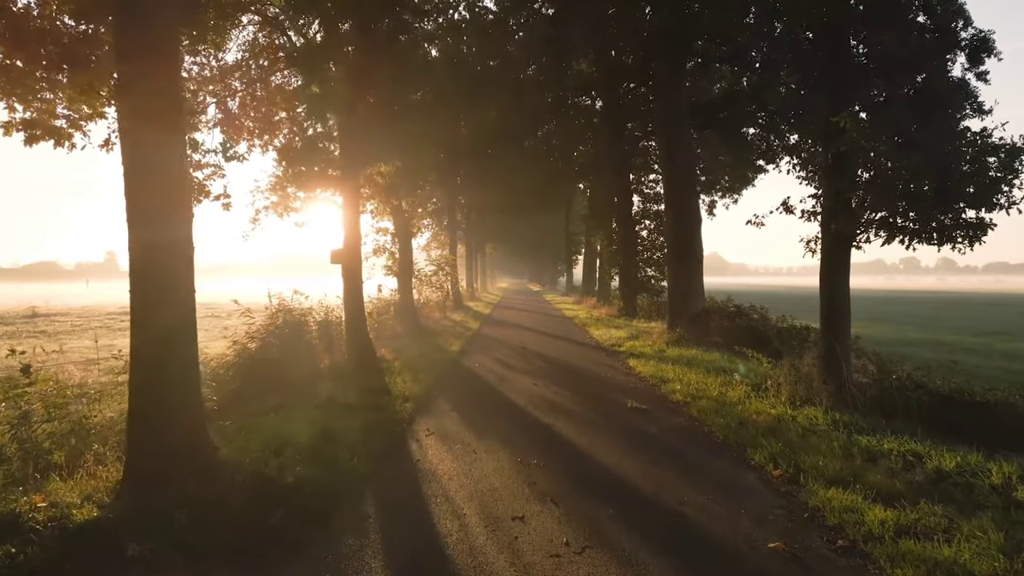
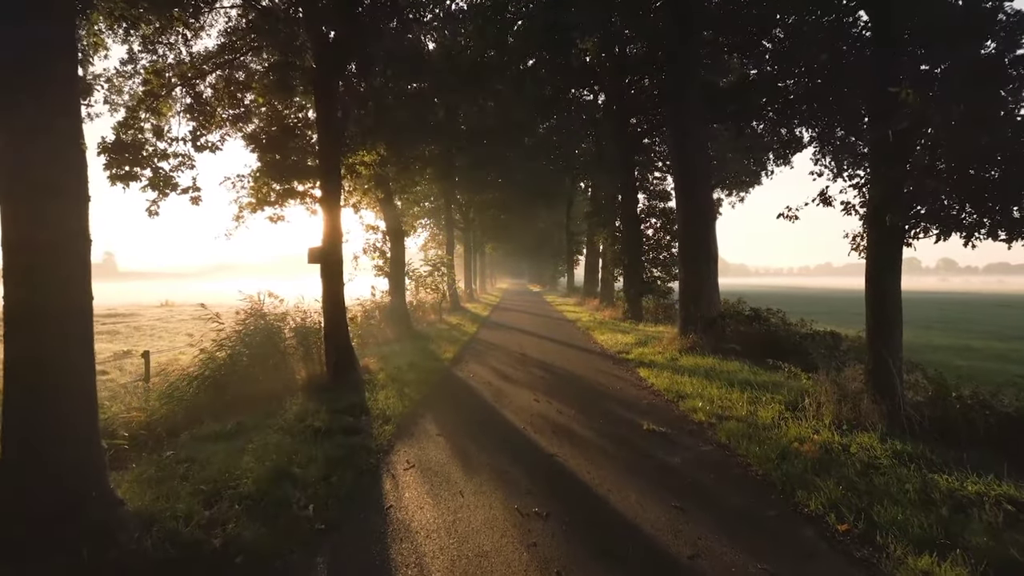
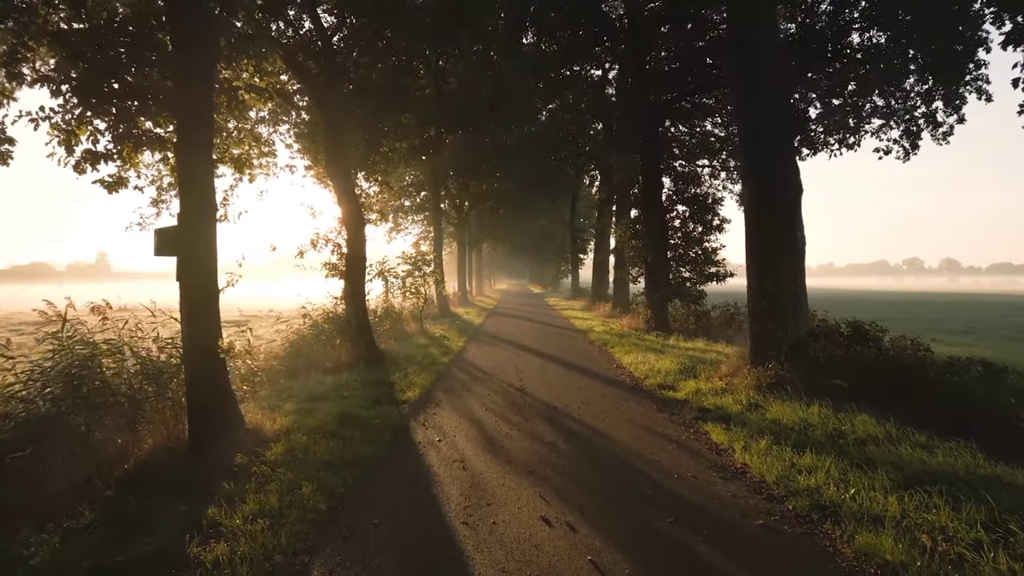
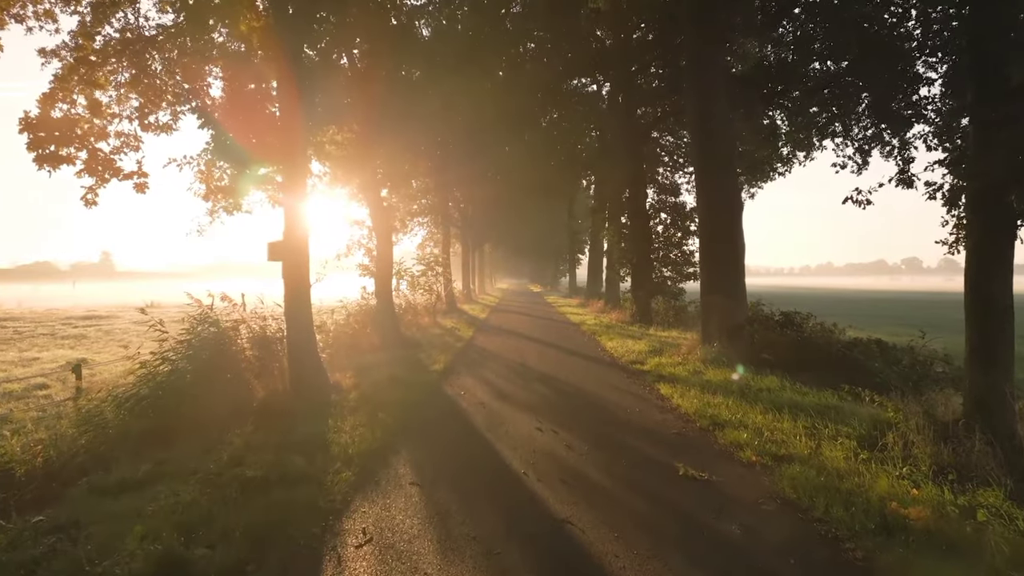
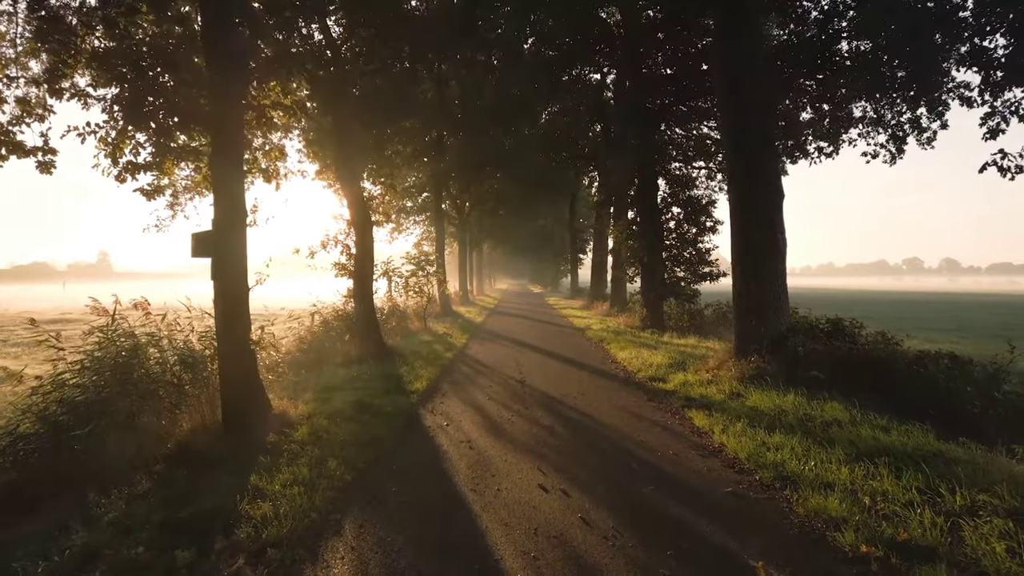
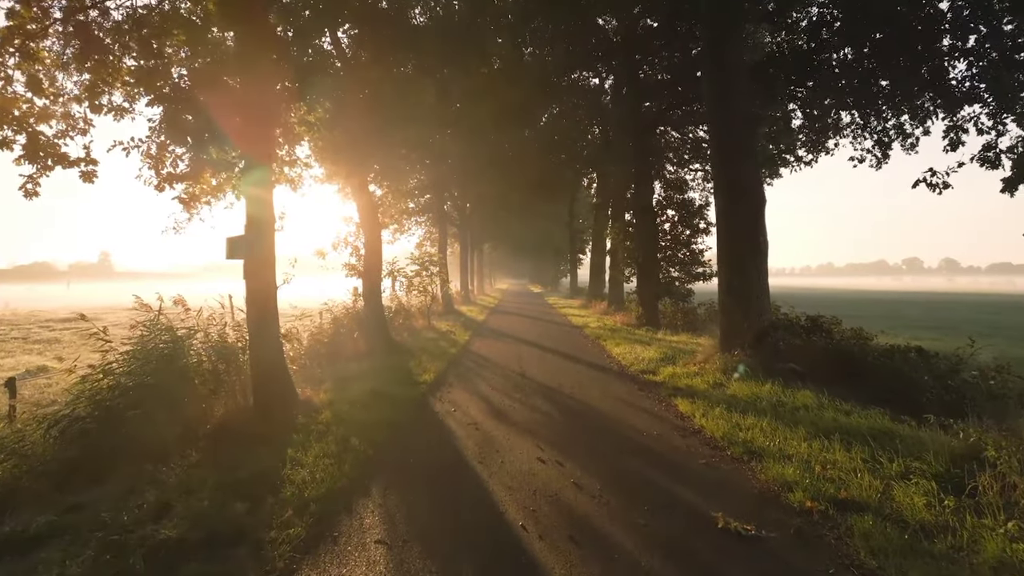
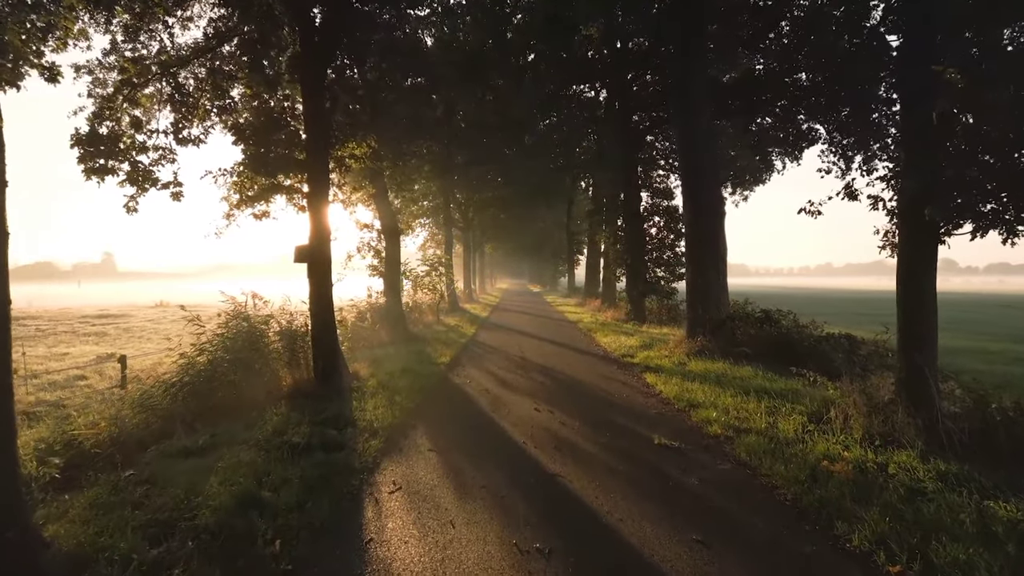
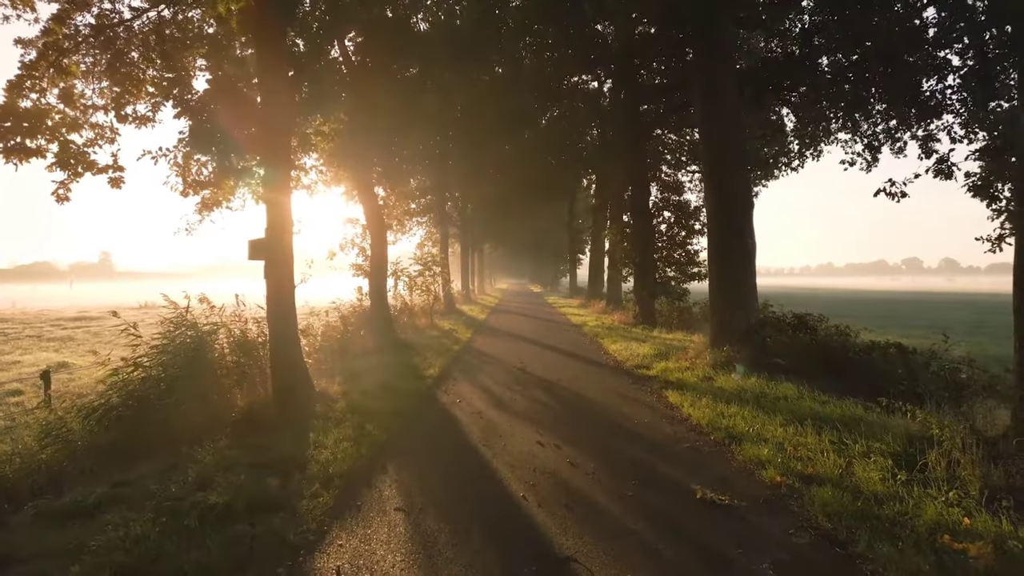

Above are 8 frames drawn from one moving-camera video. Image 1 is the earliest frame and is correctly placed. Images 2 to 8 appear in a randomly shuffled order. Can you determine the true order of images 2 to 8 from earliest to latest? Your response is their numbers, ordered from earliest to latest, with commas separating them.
2, 7, 4, 8, 6, 5, 3
